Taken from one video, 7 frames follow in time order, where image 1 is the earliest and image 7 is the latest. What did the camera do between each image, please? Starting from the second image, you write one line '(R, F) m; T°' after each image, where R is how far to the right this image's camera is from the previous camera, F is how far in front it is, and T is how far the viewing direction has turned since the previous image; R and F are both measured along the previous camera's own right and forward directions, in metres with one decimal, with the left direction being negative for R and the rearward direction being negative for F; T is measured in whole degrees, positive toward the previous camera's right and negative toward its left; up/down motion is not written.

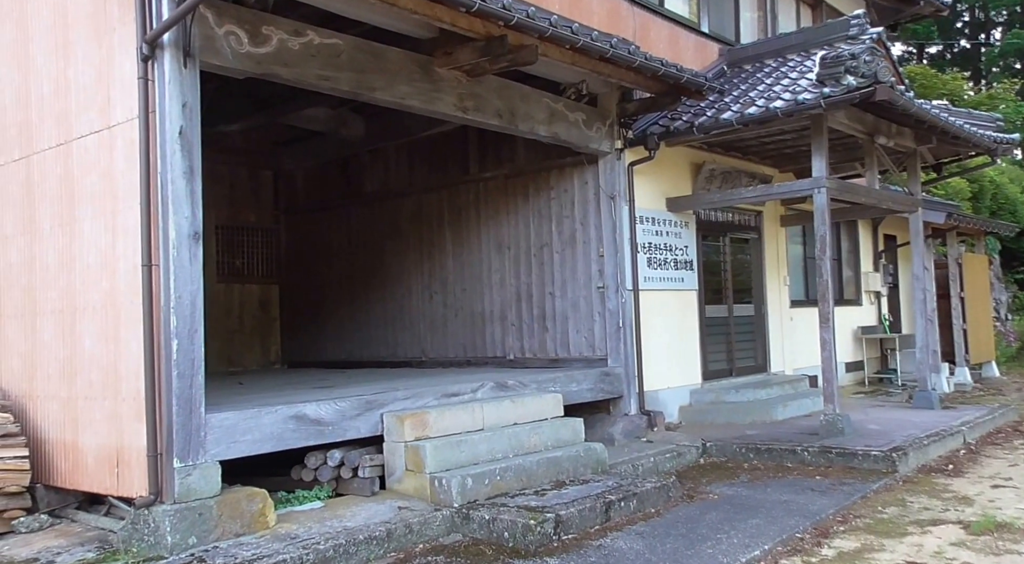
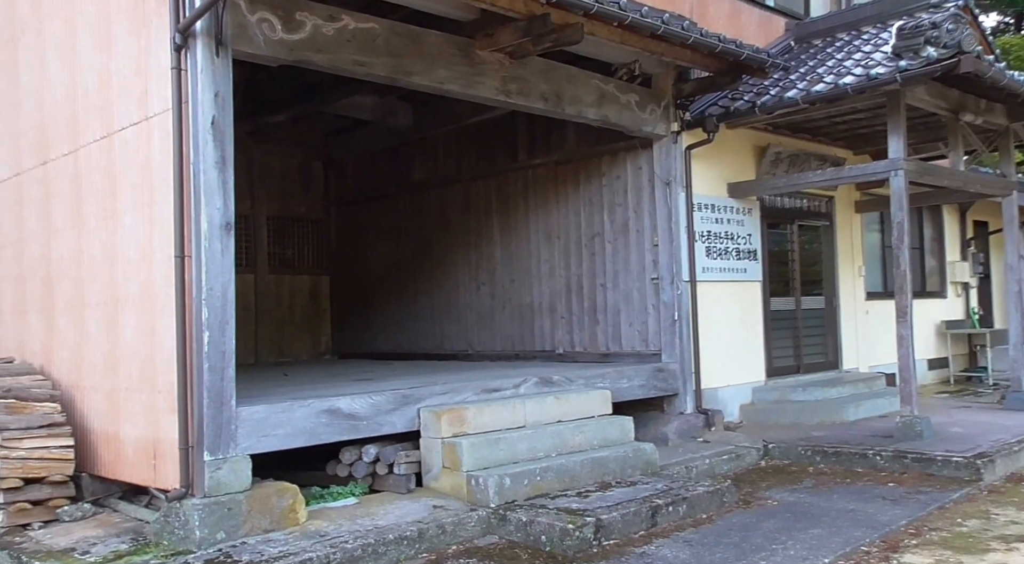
(+0.2, +0.3) m; -5°
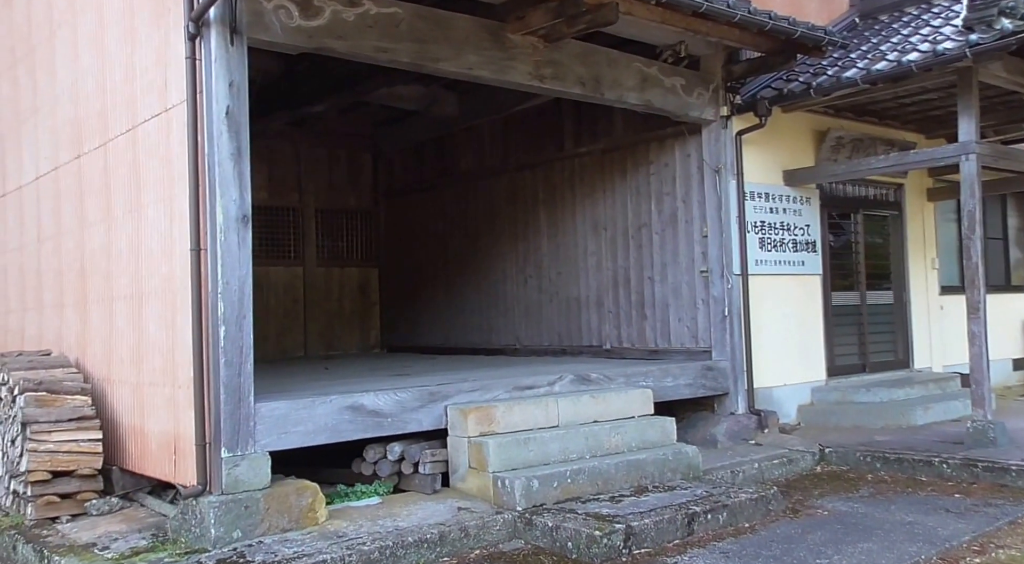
(+0.3, +0.3) m; -5°
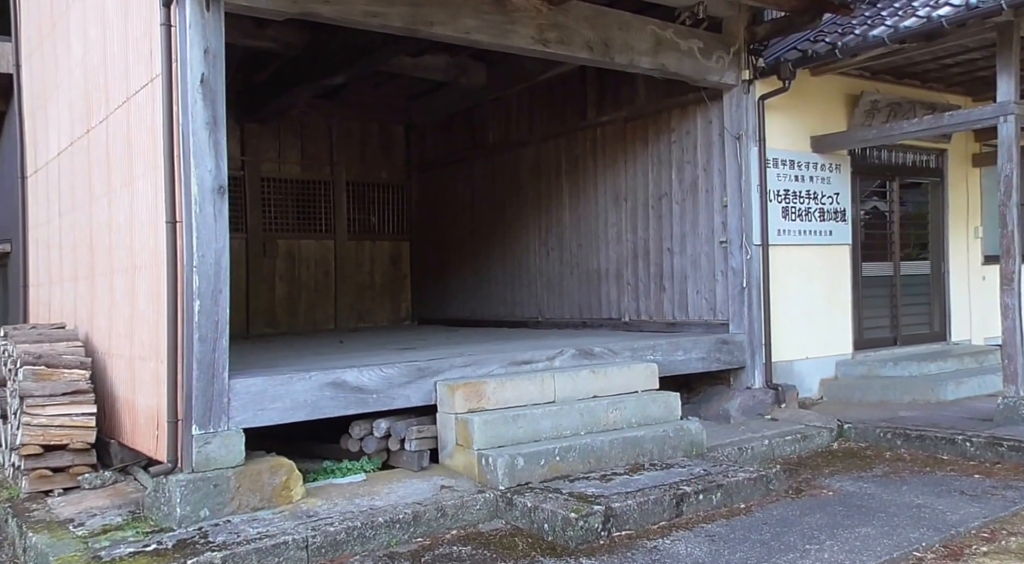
(+0.5, +0.1) m; -5°
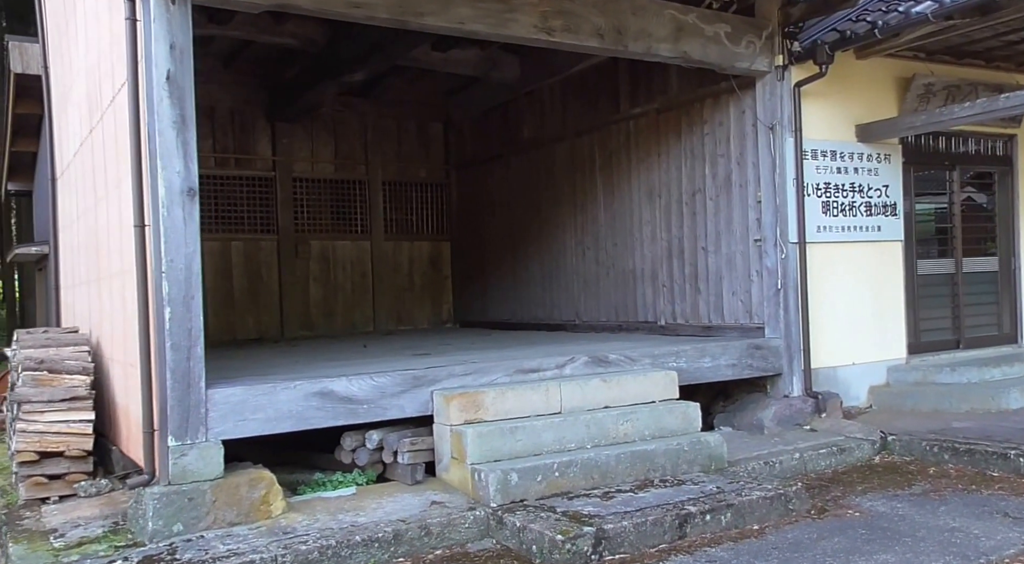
(+0.5, +0.3) m; -6°
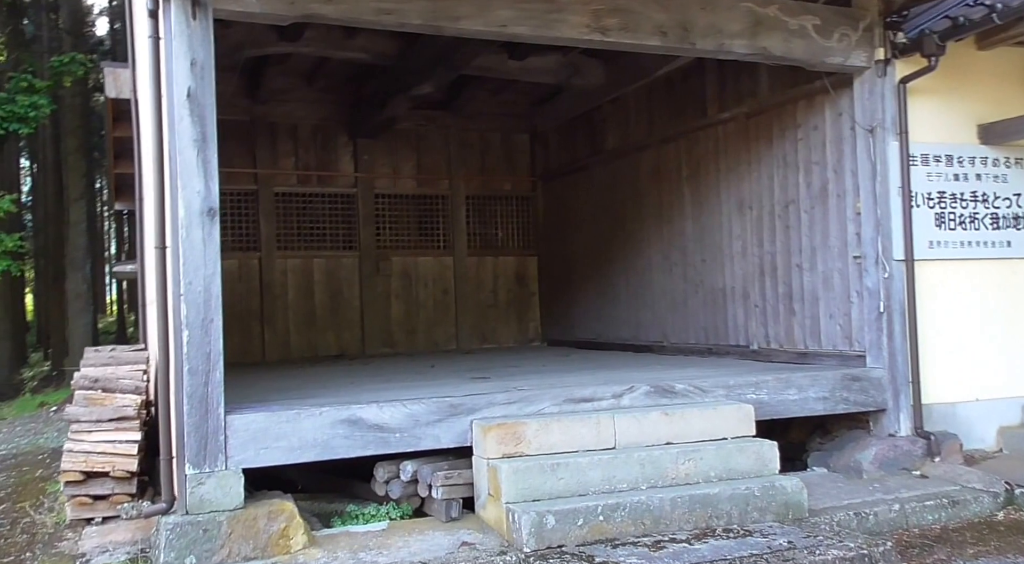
(+0.4, +0.5) m; -9°
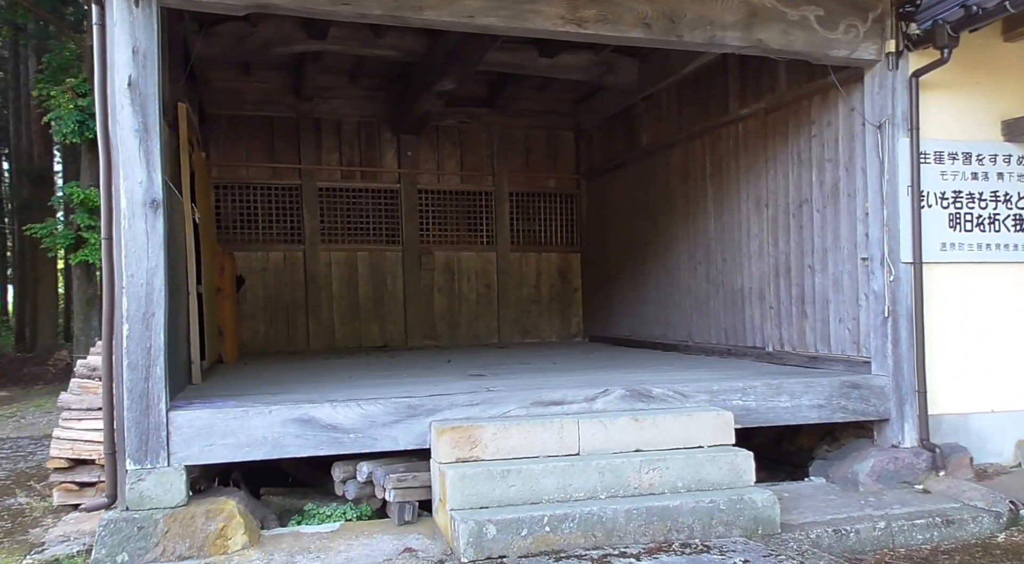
(+0.7, 0.0) m; -7°
